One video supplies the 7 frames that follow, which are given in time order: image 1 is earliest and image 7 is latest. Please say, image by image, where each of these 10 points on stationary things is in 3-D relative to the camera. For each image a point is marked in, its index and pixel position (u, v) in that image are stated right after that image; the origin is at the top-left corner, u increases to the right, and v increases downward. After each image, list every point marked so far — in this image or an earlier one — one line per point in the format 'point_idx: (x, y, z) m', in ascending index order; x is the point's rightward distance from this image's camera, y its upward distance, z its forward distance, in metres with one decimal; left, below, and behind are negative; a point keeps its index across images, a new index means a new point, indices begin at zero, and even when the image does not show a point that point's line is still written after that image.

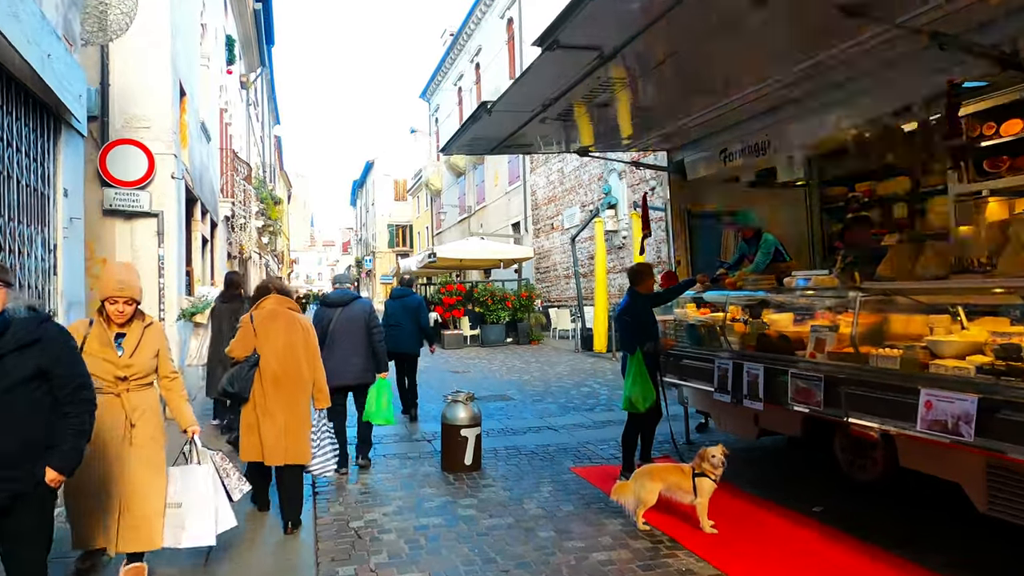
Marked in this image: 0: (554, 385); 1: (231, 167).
0: (+0.7, -1.6, +10.8) m
1: (-6.1, +2.6, +14.5) m
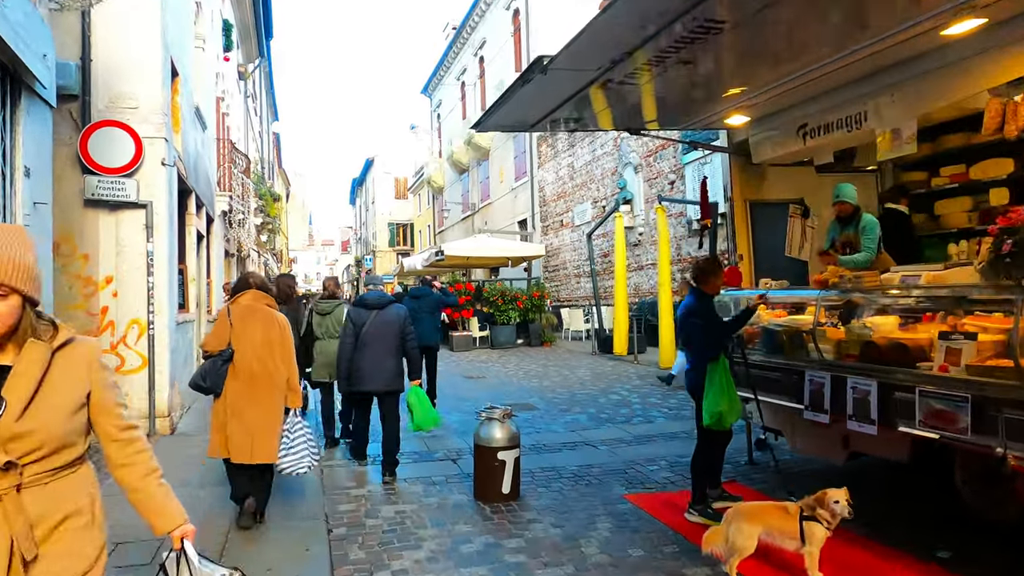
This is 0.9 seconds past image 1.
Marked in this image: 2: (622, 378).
0: (+1.0, -1.6, +10.0) m
1: (-5.8, +2.7, +13.6) m
2: (+1.9, -1.6, +11.5) m
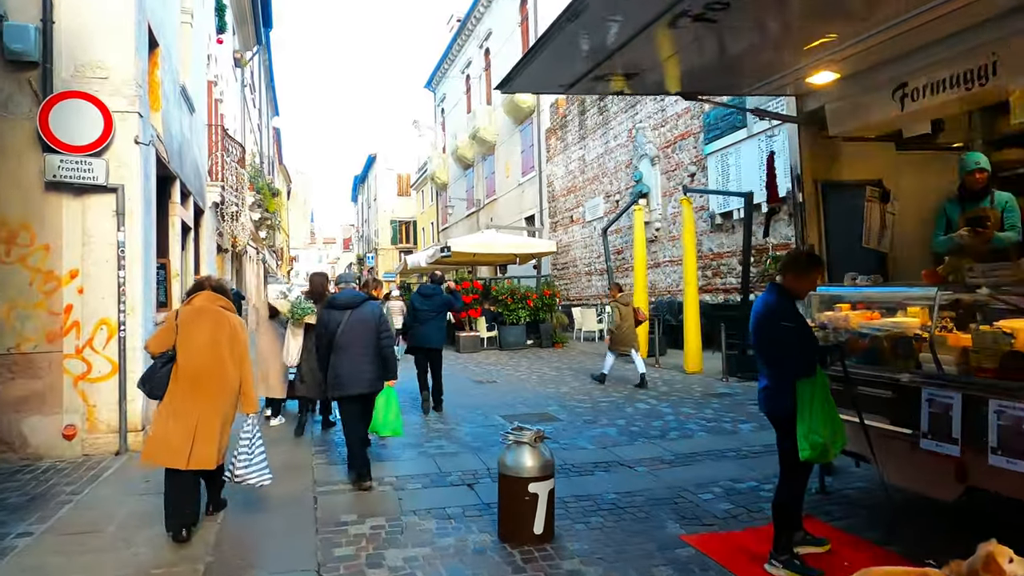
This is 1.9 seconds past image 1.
0: (+1.2, -1.6, +9.1) m
1: (-5.5, +2.7, +12.7) m
2: (+2.1, -1.5, +10.6) m
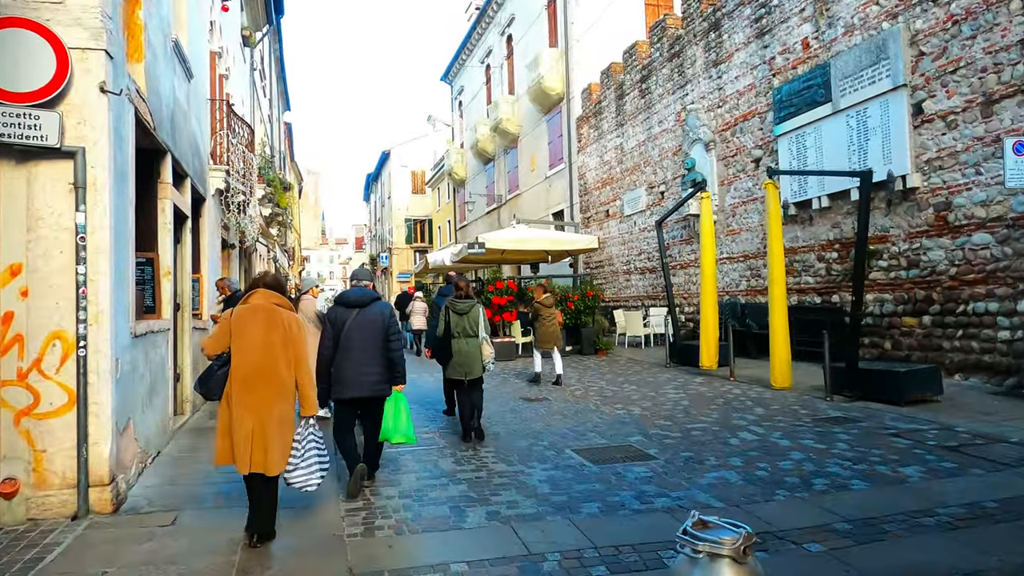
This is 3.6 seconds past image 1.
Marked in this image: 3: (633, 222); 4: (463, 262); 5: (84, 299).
0: (+2.0, -1.6, +7.3) m
1: (-4.7, +2.7, +11.0) m
2: (+2.9, -1.5, +8.8) m
3: (+3.5, +1.9, +18.9) m
4: (-1.4, +0.8, +19.1) m
5: (-3.0, -0.1, +4.6) m
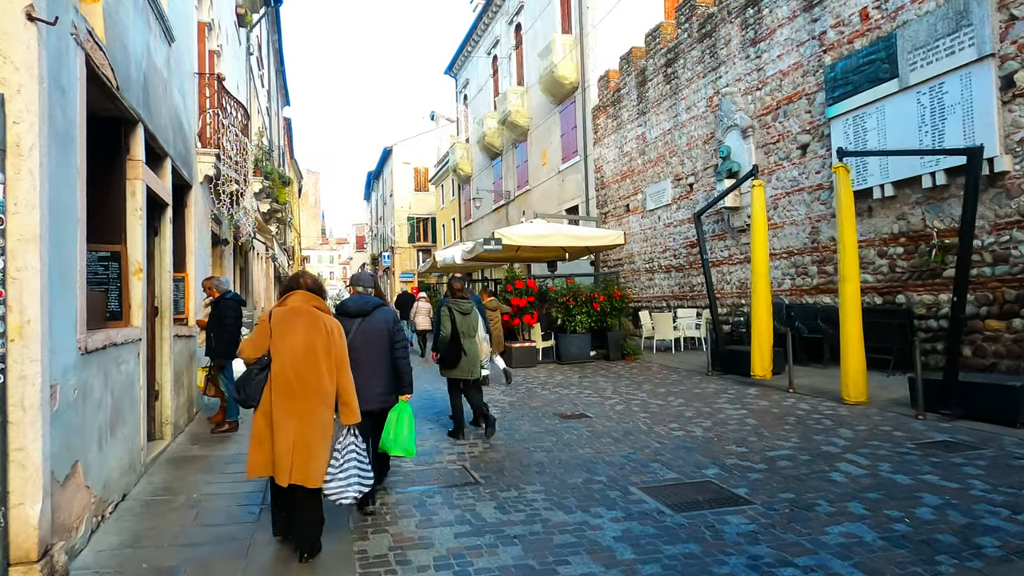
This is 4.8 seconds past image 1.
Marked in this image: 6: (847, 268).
0: (+2.4, -1.5, +6.1) m
1: (-4.3, +2.7, +9.8) m
2: (+3.3, -1.5, +7.6) m
3: (+3.9, +1.9, +17.7) m
4: (-1.0, +0.8, +17.9) m
5: (-2.5, -0.1, +3.3) m
6: (+4.2, +0.3, +8.4) m
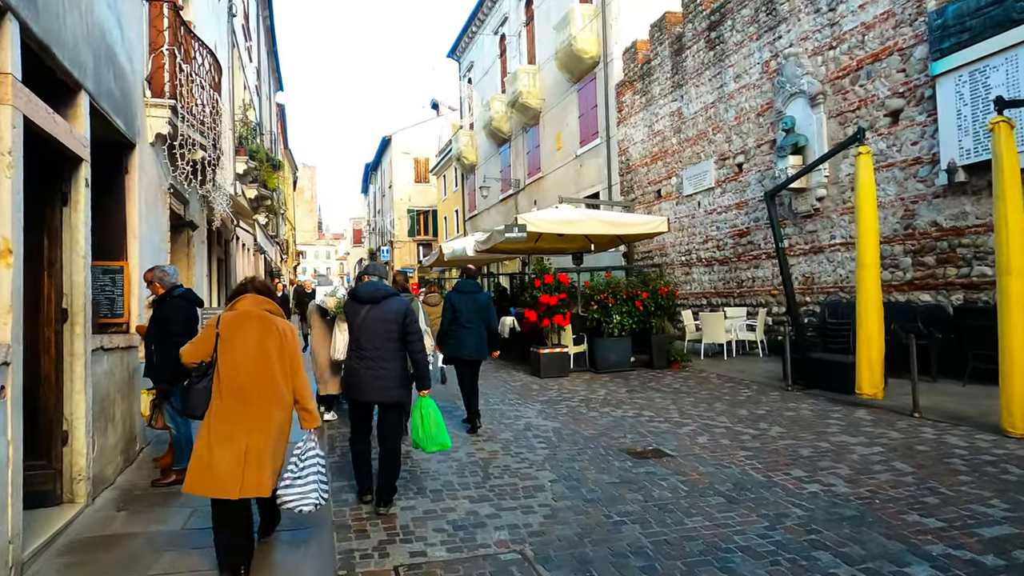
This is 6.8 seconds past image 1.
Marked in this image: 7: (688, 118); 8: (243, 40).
0: (+2.9, -1.5, +4.0) m
1: (-3.8, +2.8, +7.6) m
2: (+3.8, -1.5, +5.5) m
3: (+4.3, +2.0, +15.6) m
4: (-0.5, +0.9, +15.7) m
5: (-2.0, -0.1, +1.2) m
6: (+4.7, +0.3, +6.3) m
7: (+4.2, +4.1, +15.8) m
8: (-7.5, +6.9, +18.4) m
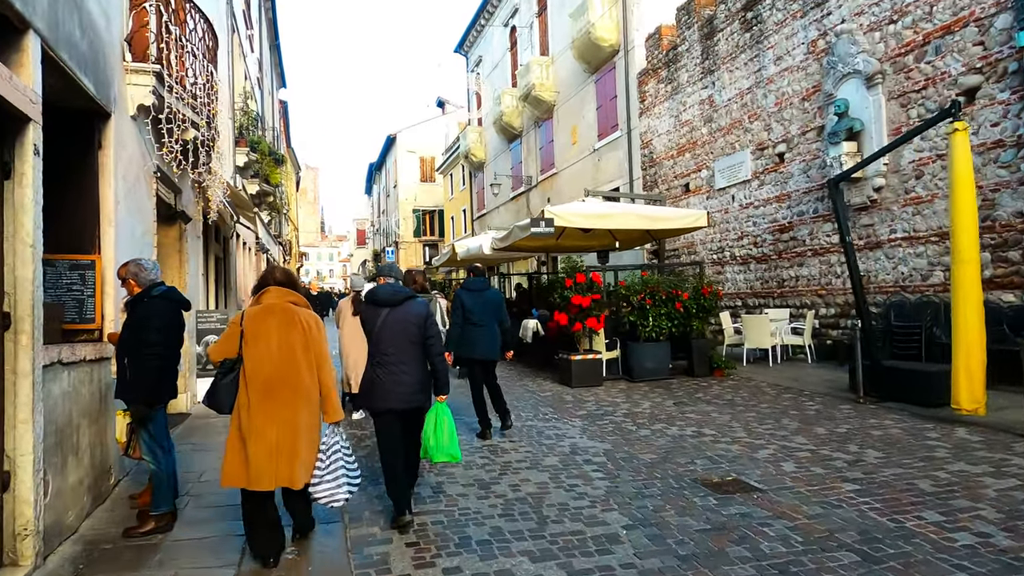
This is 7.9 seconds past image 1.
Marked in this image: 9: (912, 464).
0: (+3.3, -1.5, +2.9) m
1: (-3.4, +2.8, +6.6) m
2: (+4.2, -1.4, +4.4) m
3: (+4.8, +2.0, +14.5) m
4: (-0.1, +0.9, +14.7) m
5: (-1.6, -0.1, +0.1) m
6: (+5.2, +0.3, +5.2) m
7: (+4.7, +4.1, +14.8) m
8: (-7.0, +6.9, +17.4) m
9: (+3.3, -1.5, +5.5) m
